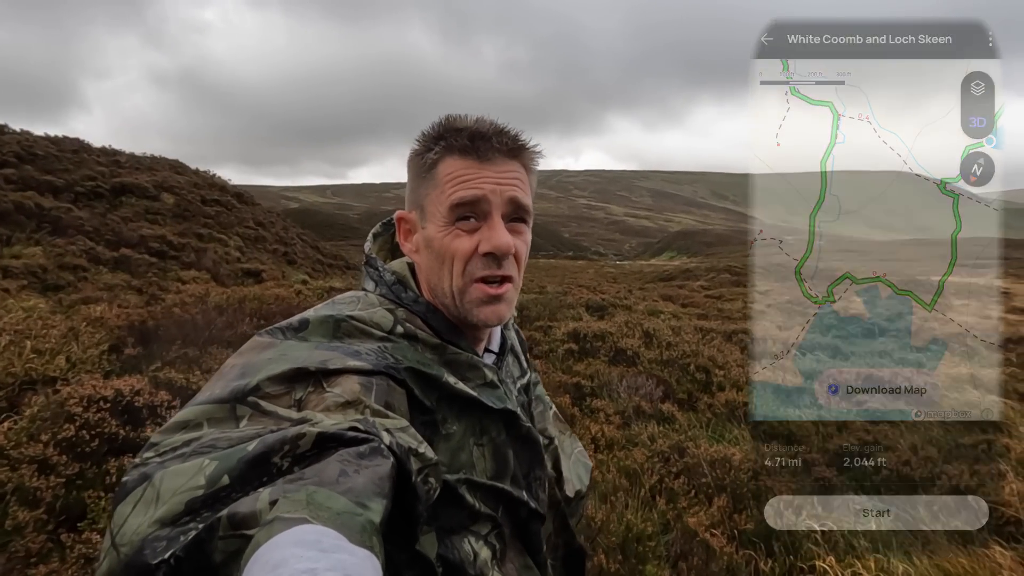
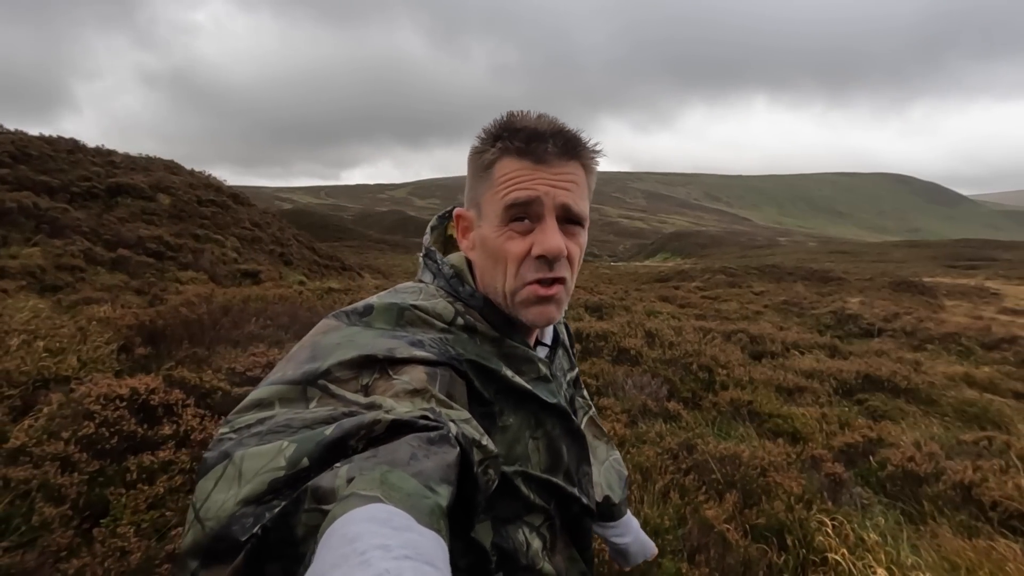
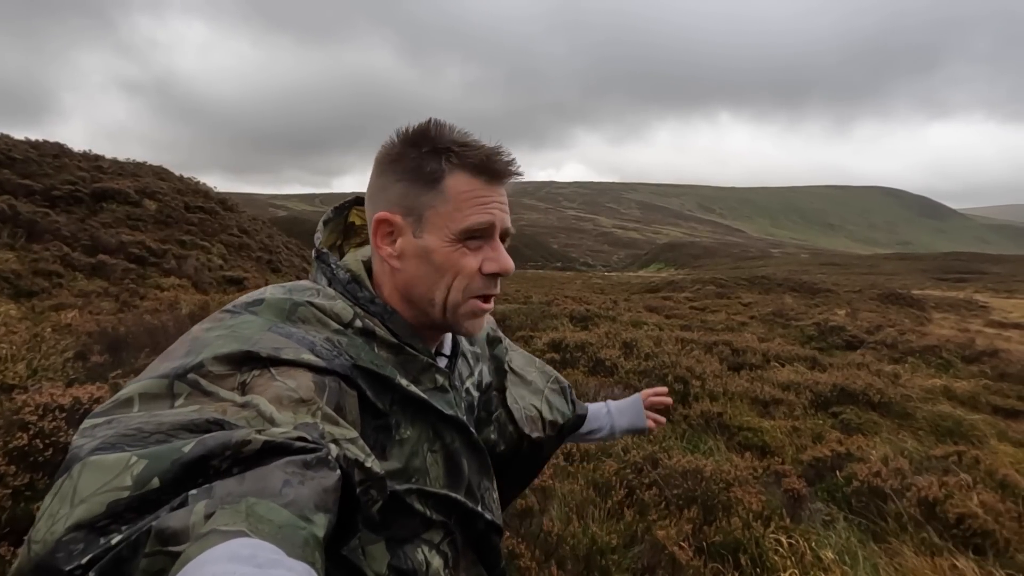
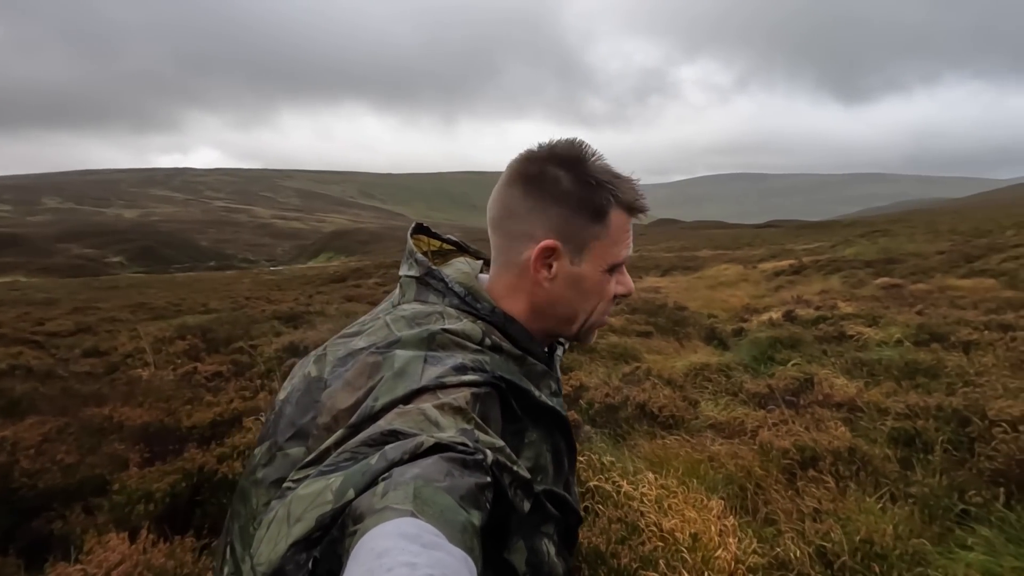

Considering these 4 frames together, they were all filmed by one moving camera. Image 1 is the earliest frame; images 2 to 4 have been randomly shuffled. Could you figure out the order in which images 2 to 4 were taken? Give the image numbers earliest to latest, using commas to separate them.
2, 3, 4
